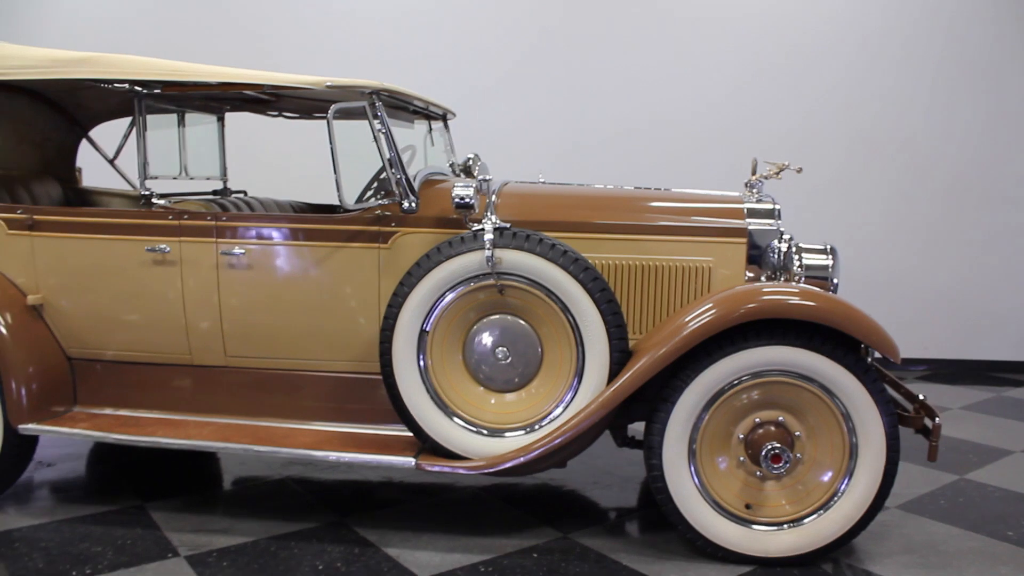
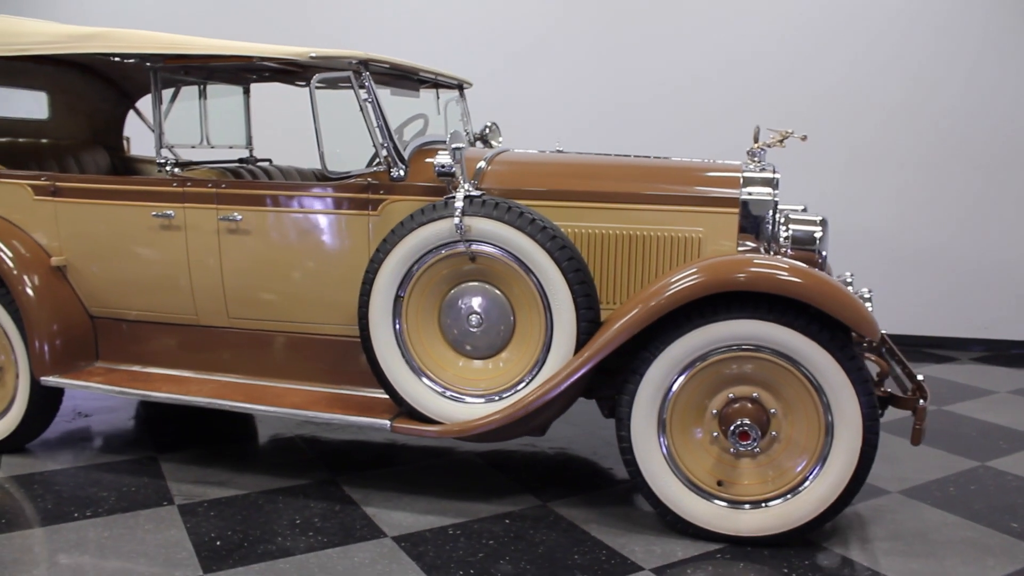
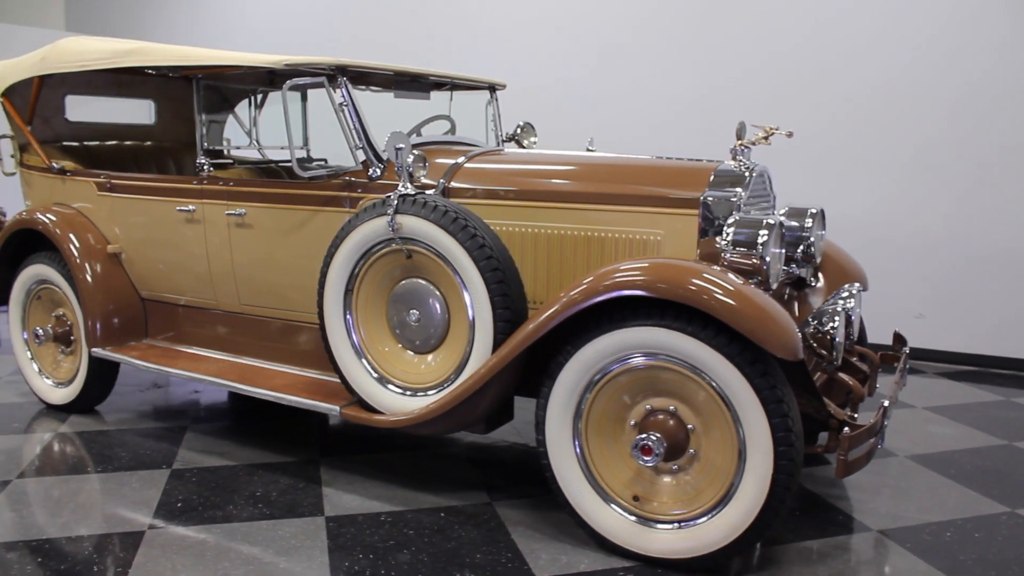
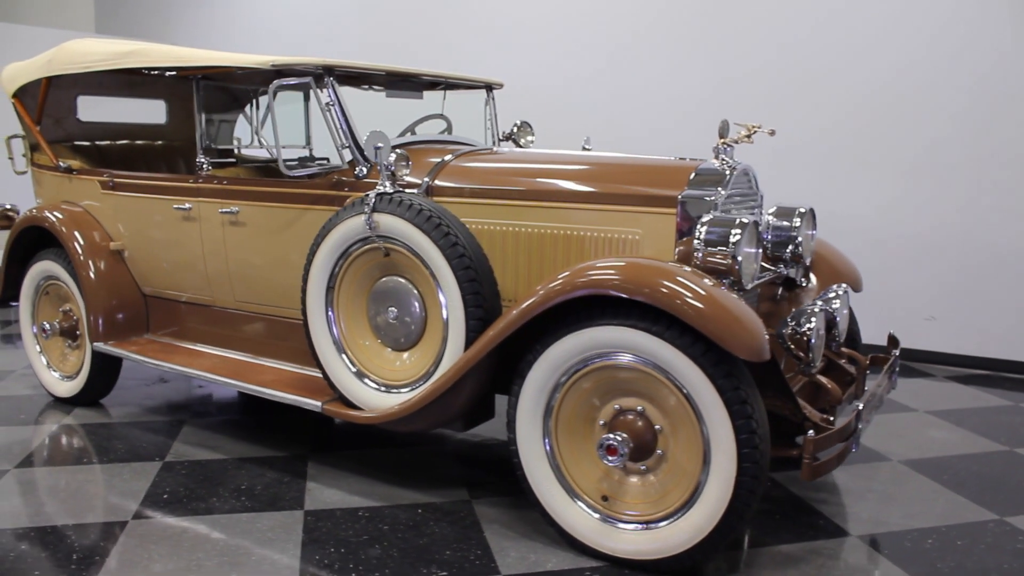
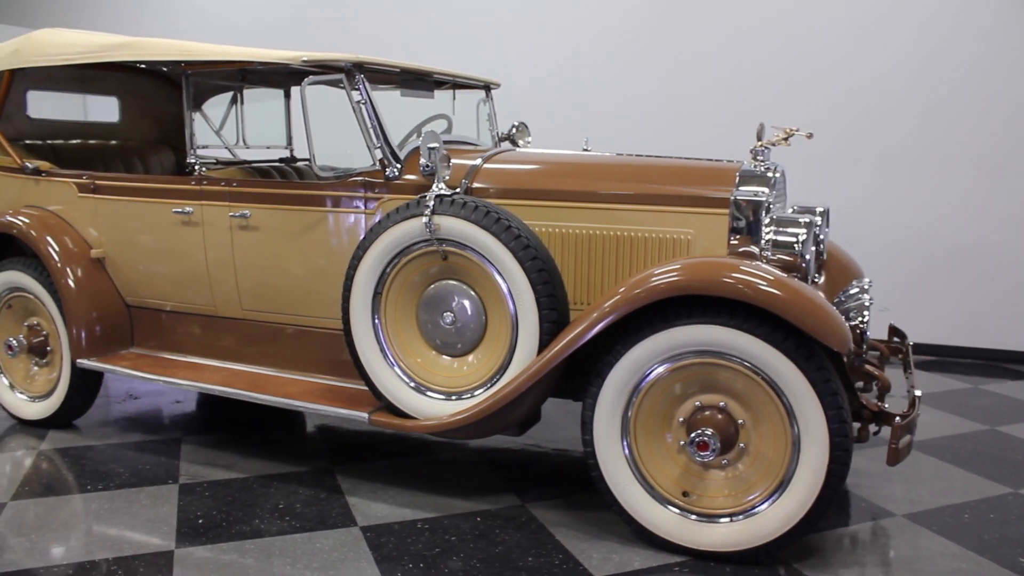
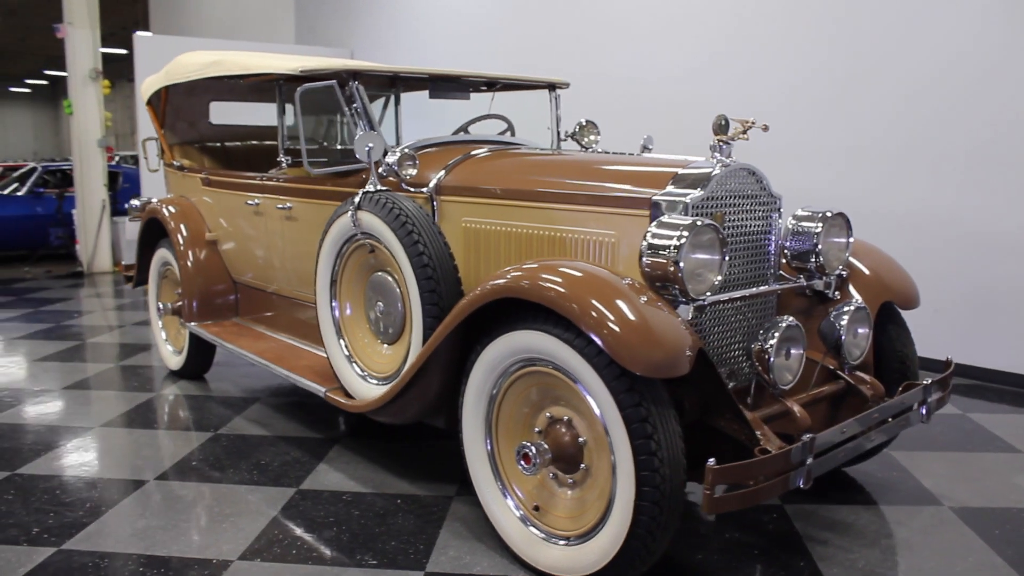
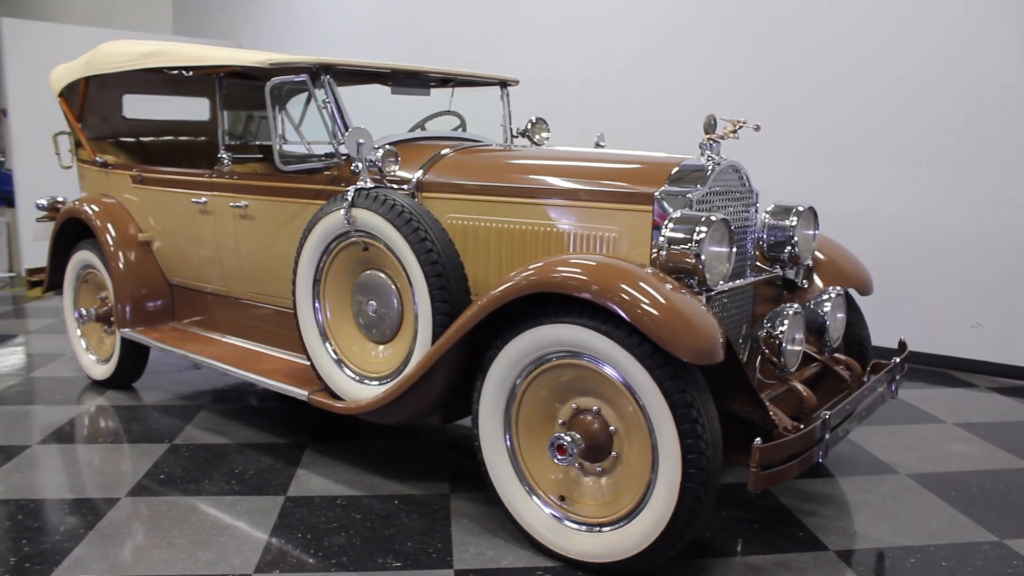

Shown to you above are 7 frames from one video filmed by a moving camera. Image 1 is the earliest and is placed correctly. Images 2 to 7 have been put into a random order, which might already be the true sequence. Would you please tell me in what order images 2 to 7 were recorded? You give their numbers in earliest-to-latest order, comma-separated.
2, 5, 3, 4, 7, 6
